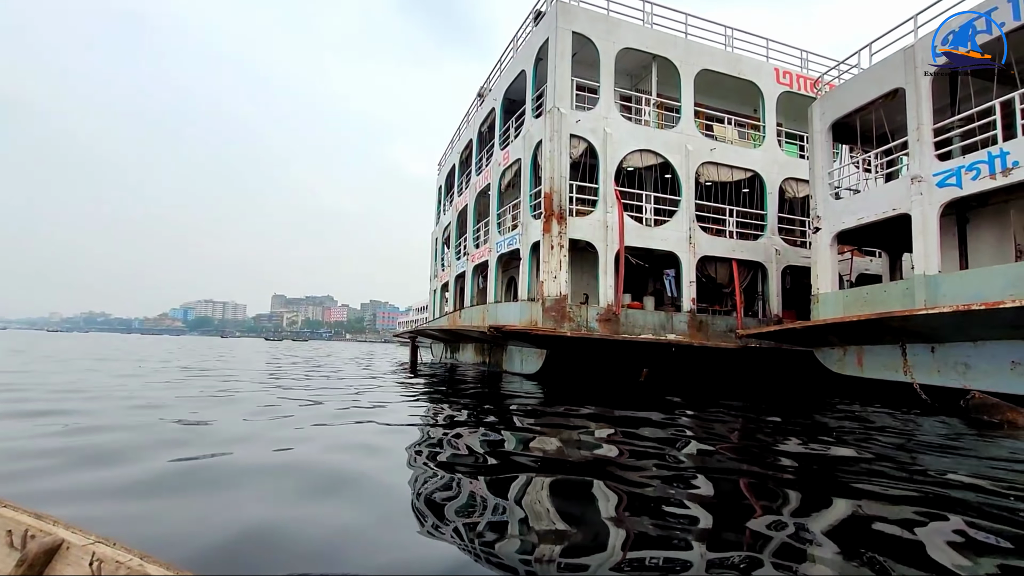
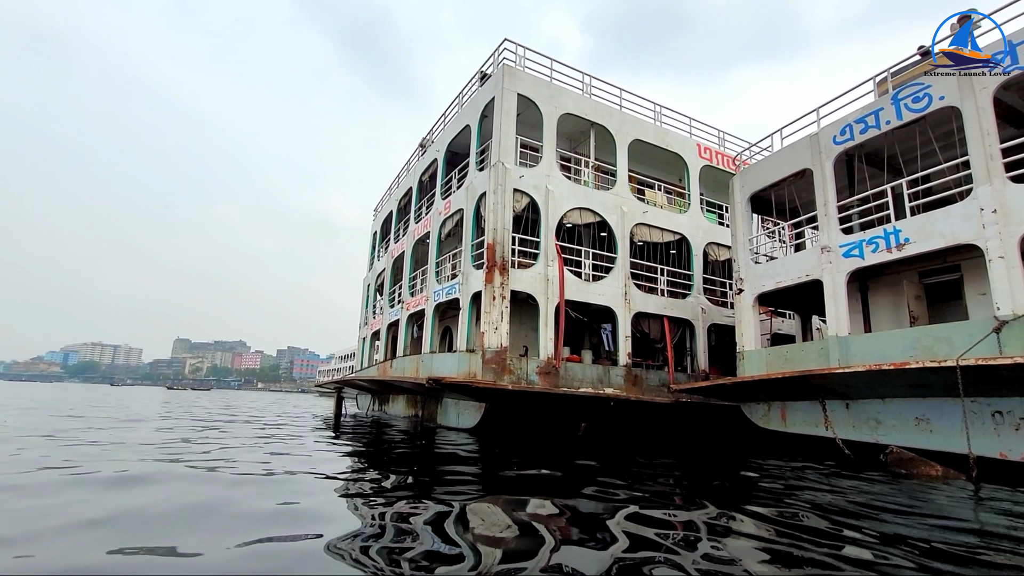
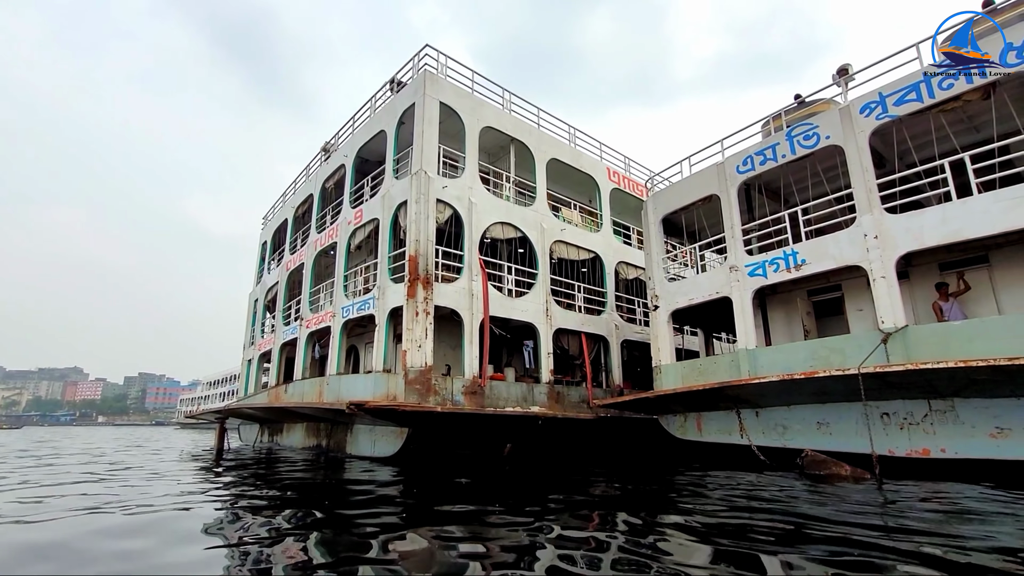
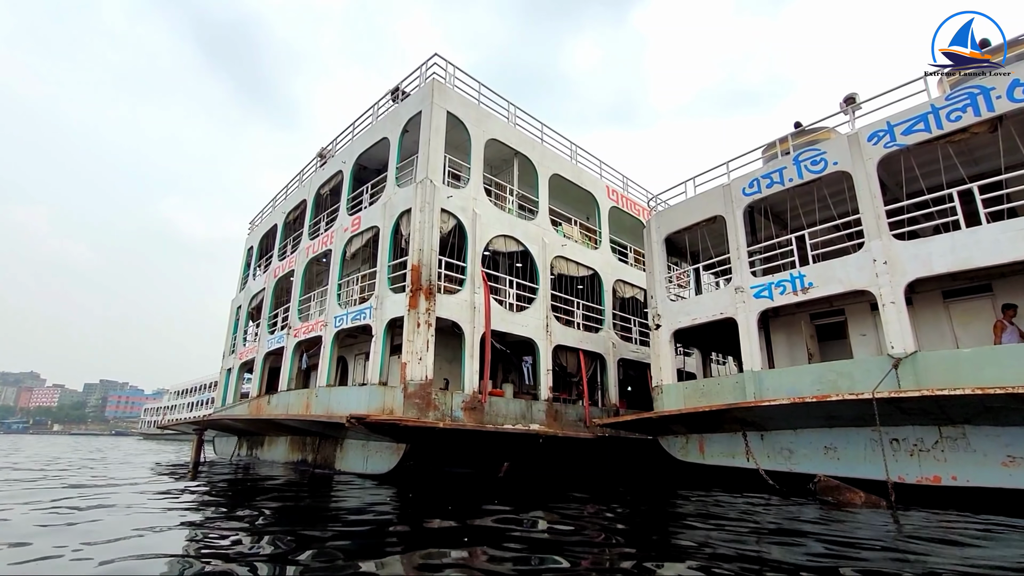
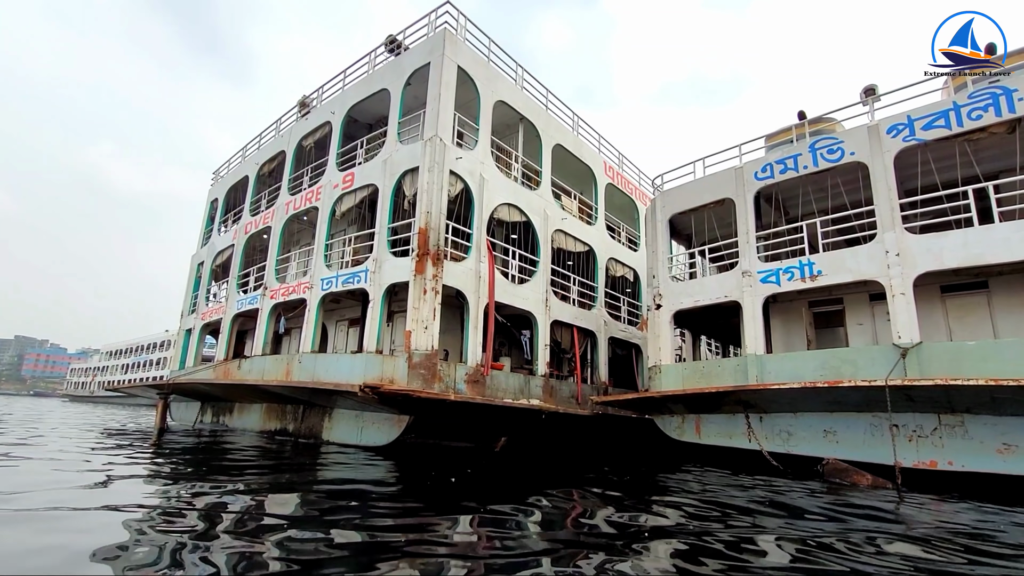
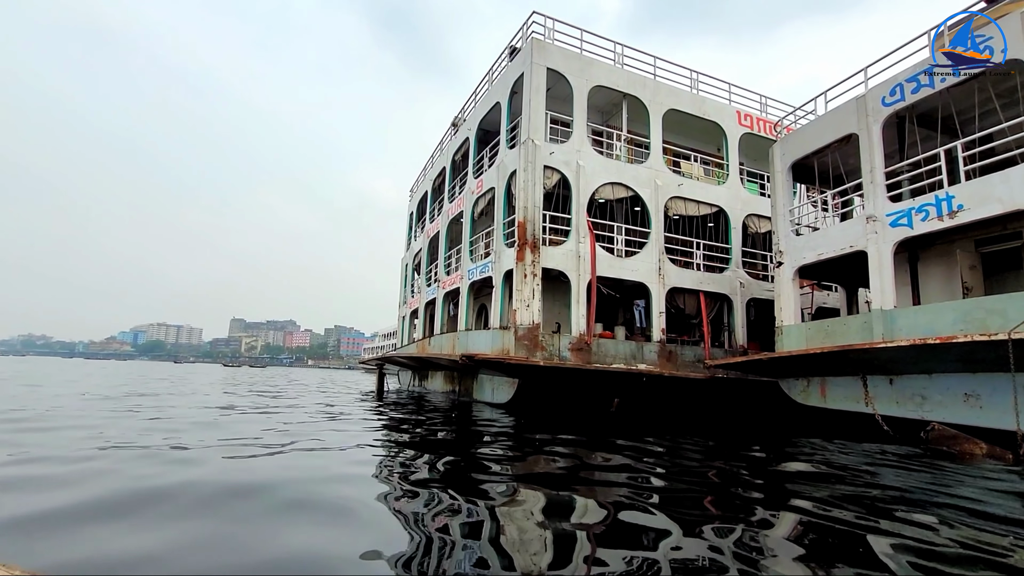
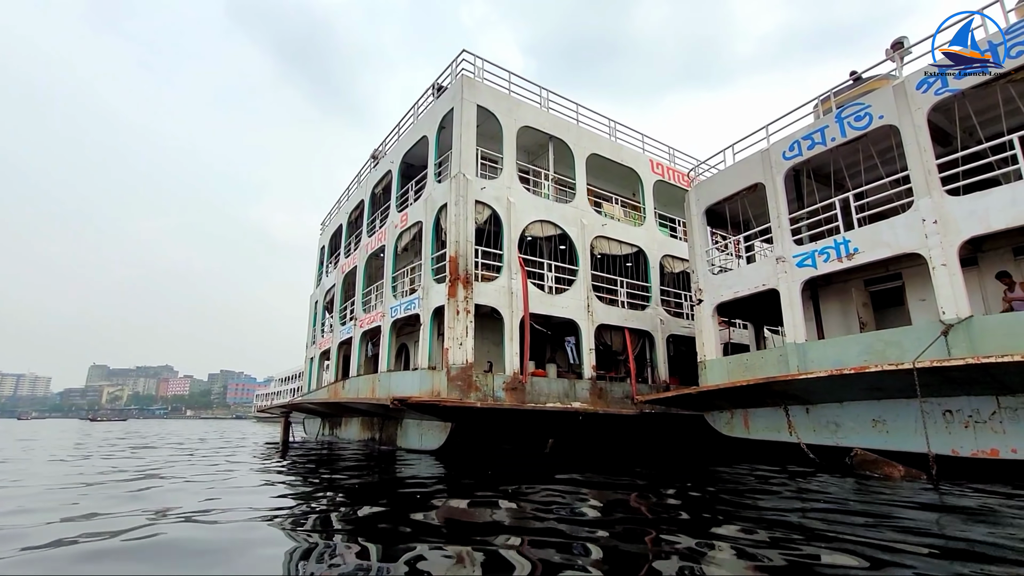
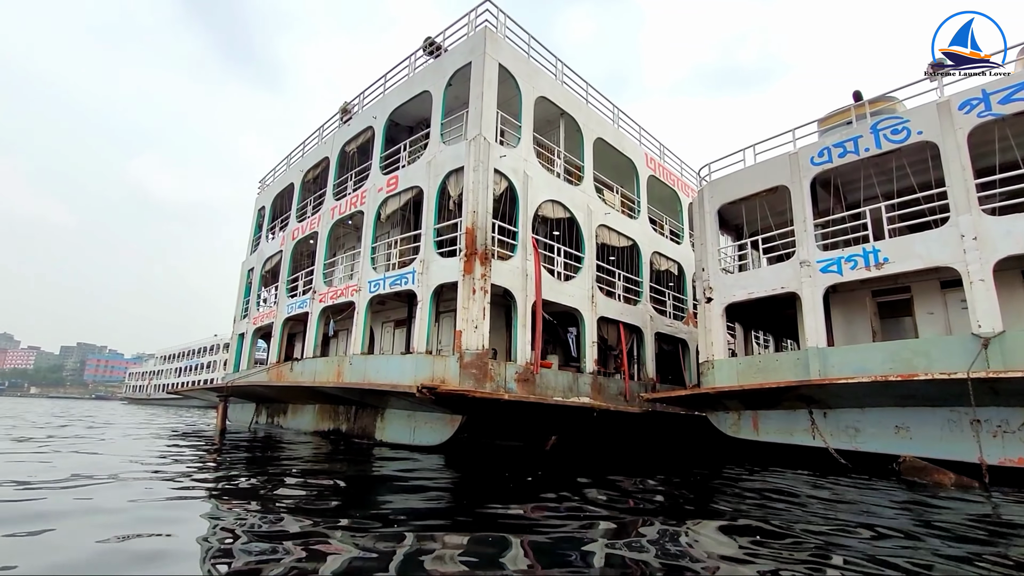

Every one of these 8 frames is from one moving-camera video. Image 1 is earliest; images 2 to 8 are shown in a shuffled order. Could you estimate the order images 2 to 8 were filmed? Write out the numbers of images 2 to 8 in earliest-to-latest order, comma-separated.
6, 2, 7, 3, 4, 5, 8
